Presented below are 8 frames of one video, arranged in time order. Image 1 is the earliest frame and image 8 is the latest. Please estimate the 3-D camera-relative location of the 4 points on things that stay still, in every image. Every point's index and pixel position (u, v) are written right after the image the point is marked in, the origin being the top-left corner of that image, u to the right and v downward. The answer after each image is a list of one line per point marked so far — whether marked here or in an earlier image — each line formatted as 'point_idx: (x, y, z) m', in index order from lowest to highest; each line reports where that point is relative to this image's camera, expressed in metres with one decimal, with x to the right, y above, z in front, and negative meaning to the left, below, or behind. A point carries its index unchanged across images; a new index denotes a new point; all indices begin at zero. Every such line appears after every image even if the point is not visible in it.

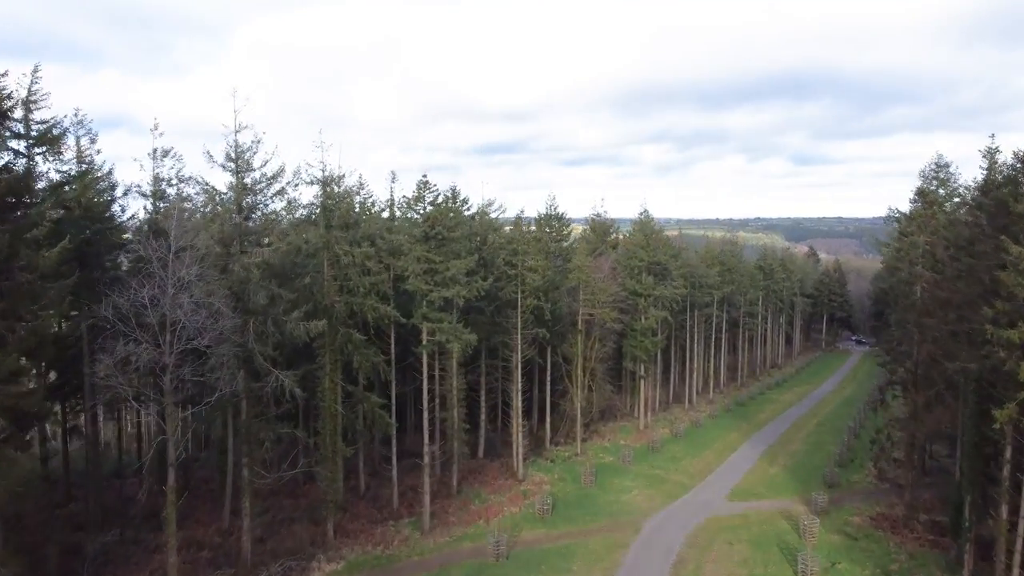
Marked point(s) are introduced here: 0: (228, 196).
0: (-8.7, +2.8, +19.2) m
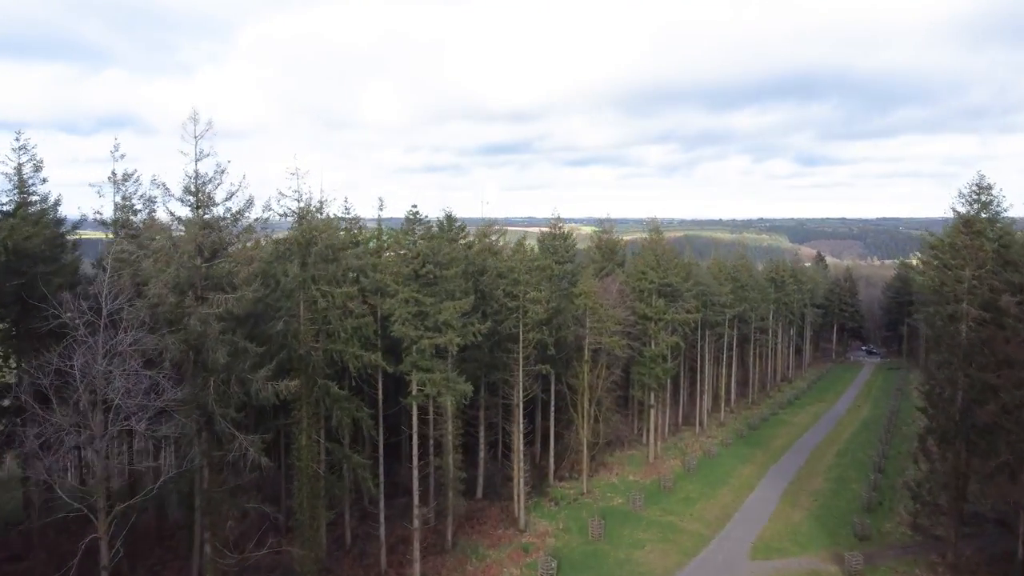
0: (-8.7, +1.4, +16.7) m
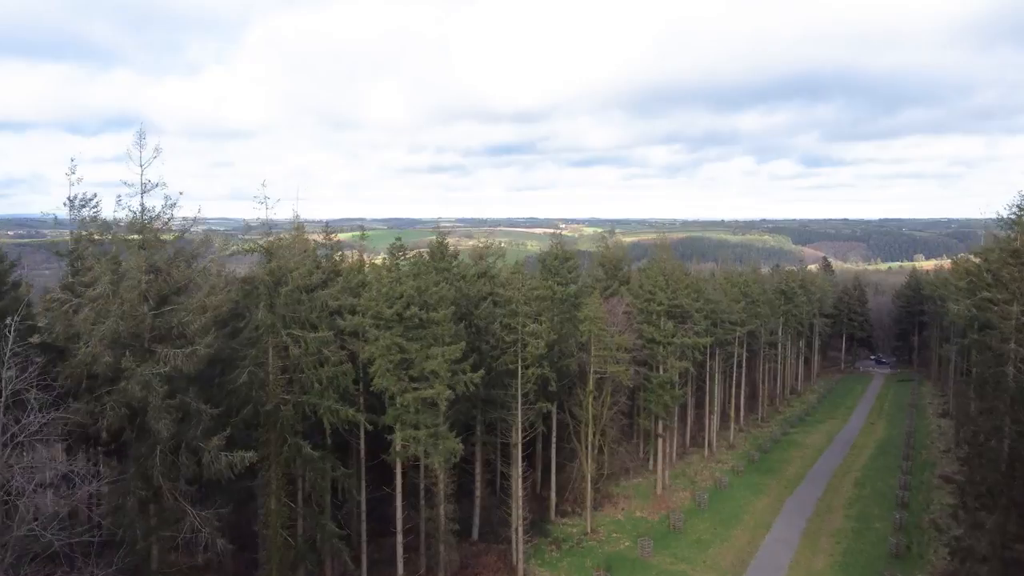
0: (-8.8, +0.1, +14.4) m
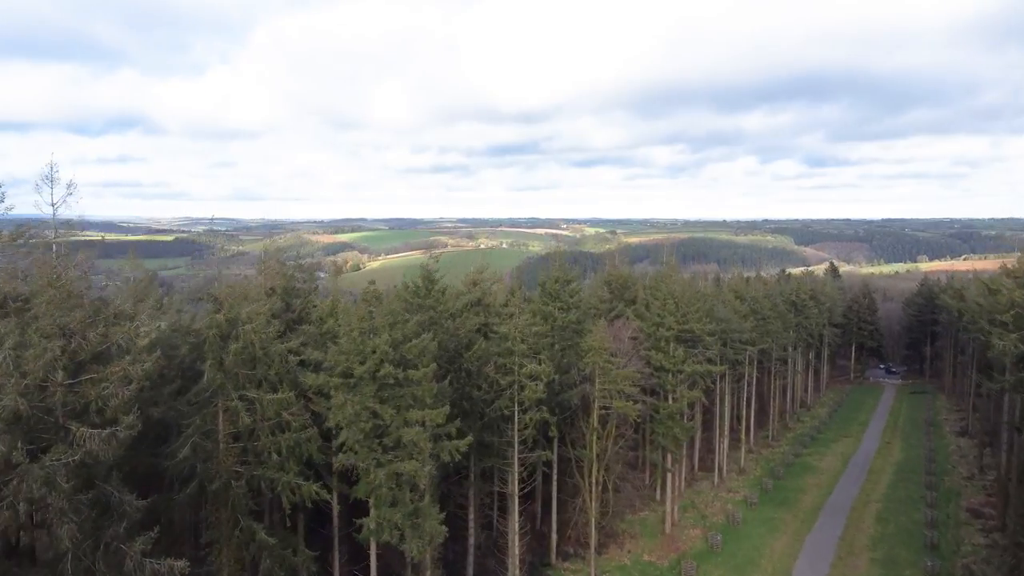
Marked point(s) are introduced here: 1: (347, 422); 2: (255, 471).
0: (-9.0, -1.2, +11.7) m
1: (-3.9, -3.1, +14.9) m
2: (-6.2, -4.4, +15.1) m
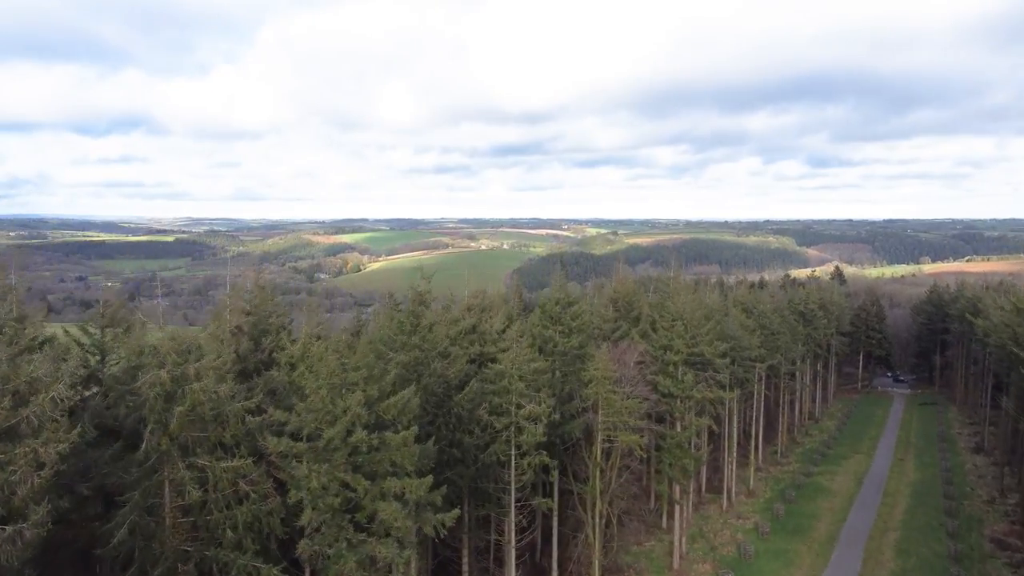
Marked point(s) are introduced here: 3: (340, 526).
0: (-9.1, -2.2, +9.6) m
1: (-4.0, -4.2, +12.8) m
2: (-6.3, -5.4, +13.0) m
3: (-3.5, -4.8, +13.1) m
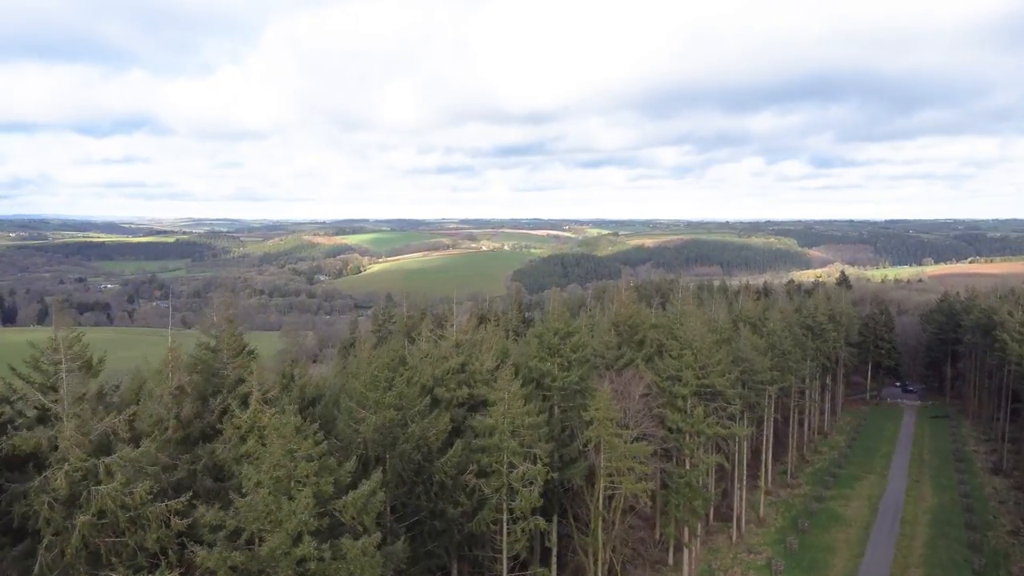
0: (-9.4, -3.4, +7.2) m
1: (-4.3, -5.4, +10.3) m
2: (-6.6, -6.7, +10.5) m
3: (-3.8, -6.1, +10.6) m
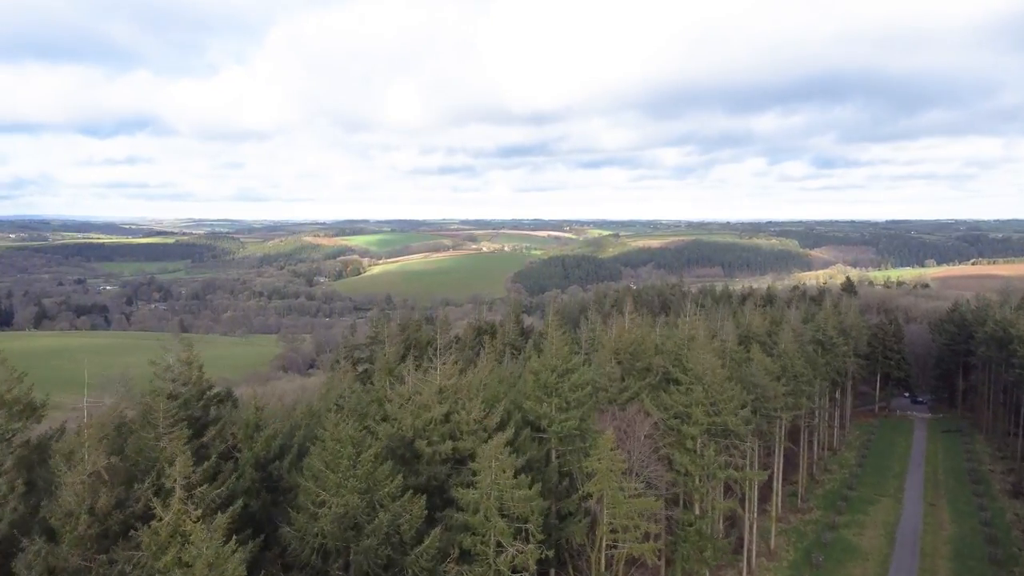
0: (-9.7, -4.7, +4.6) m
1: (-4.6, -6.7, +7.8) m
2: (-6.9, -8.0, +8.0) m
3: (-4.1, -7.4, +8.1) m
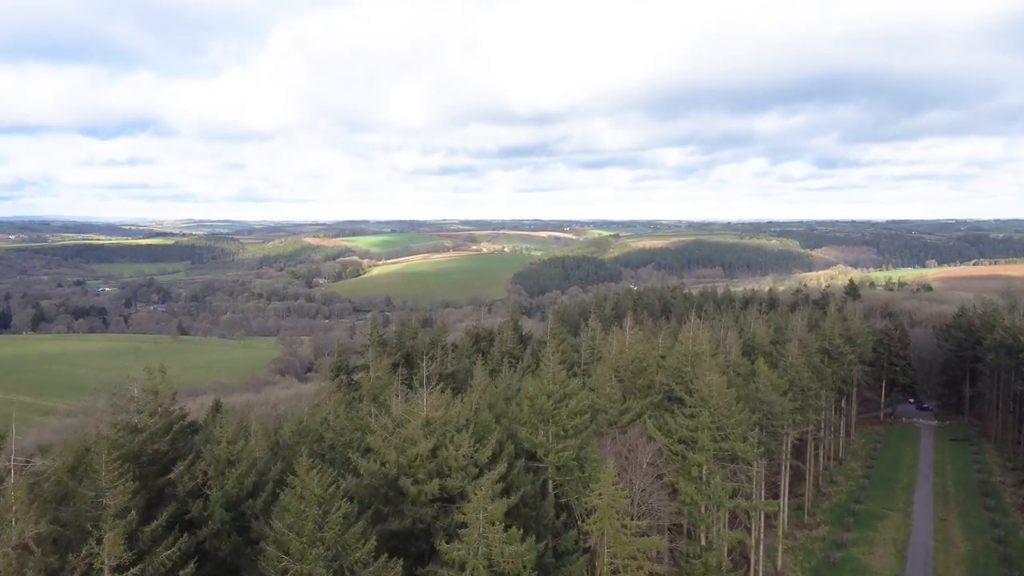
0: (-10.0, -5.5, +3.1) m
1: (-4.8, -7.5, +6.2) m
2: (-7.1, -8.7, +6.4) m
3: (-4.3, -8.1, +6.5) m
